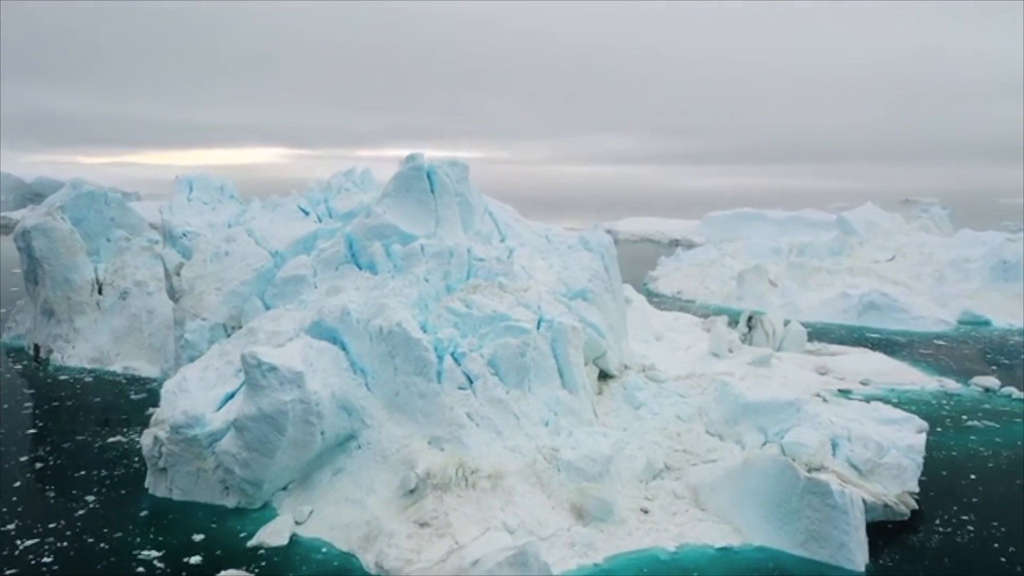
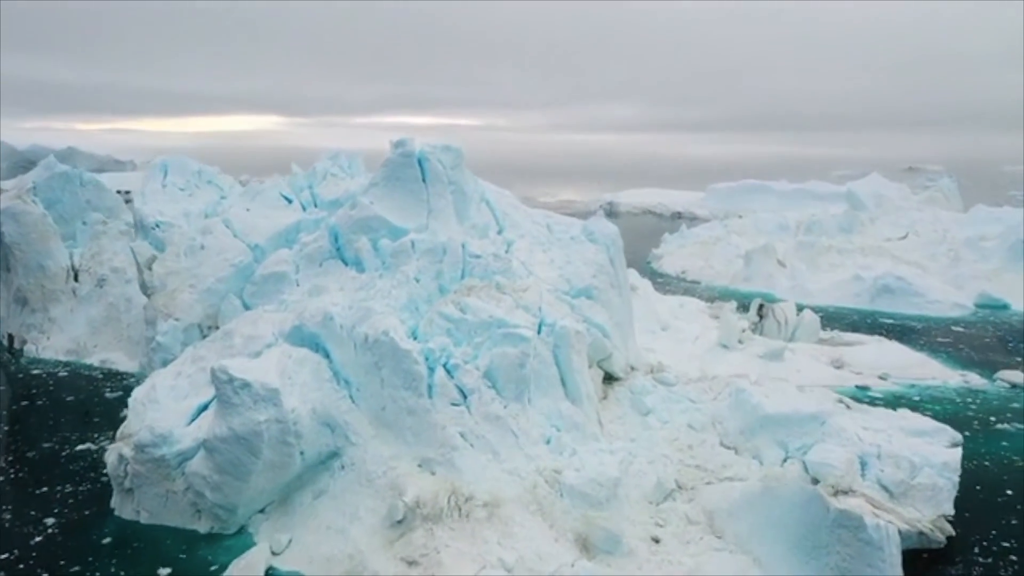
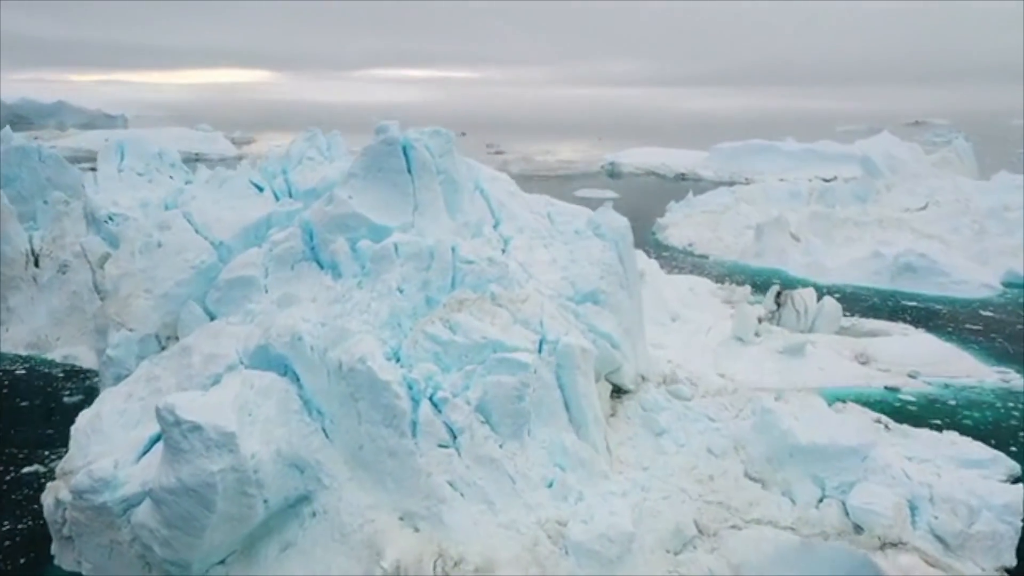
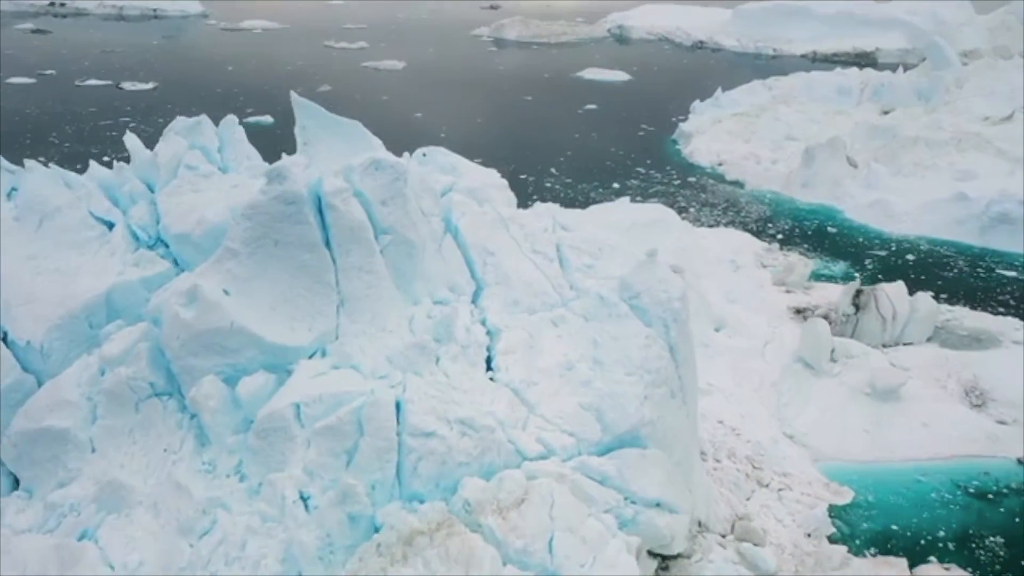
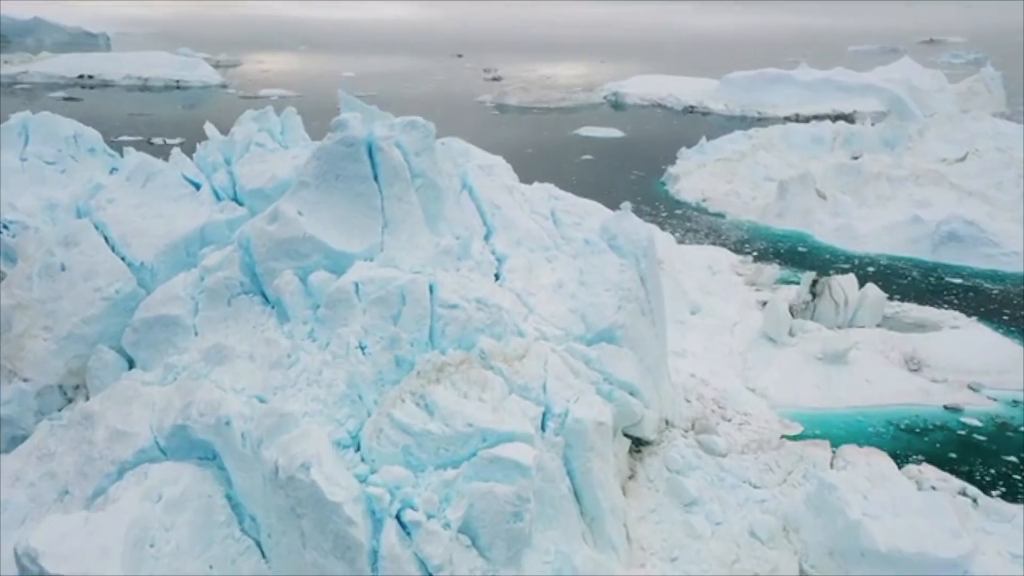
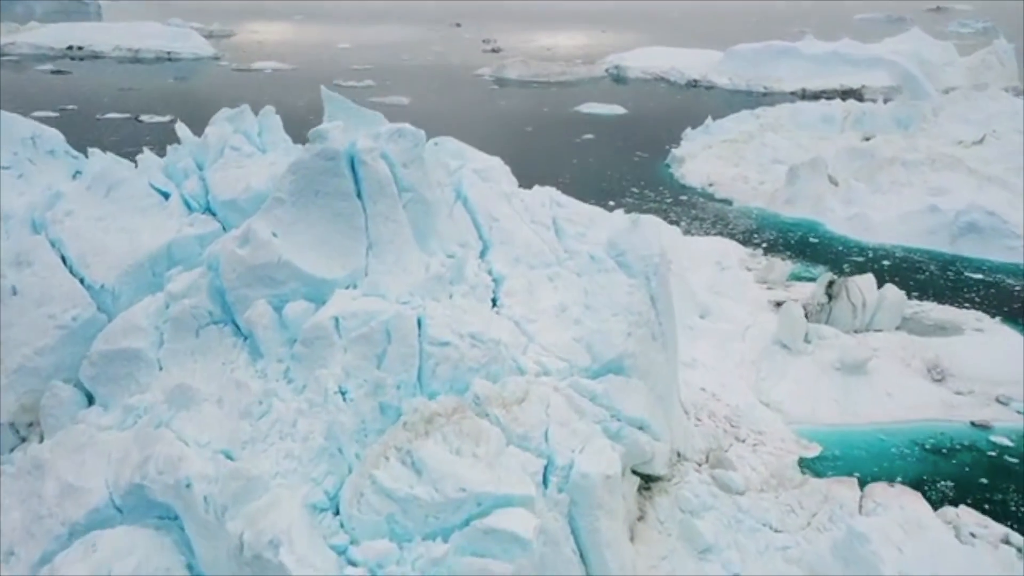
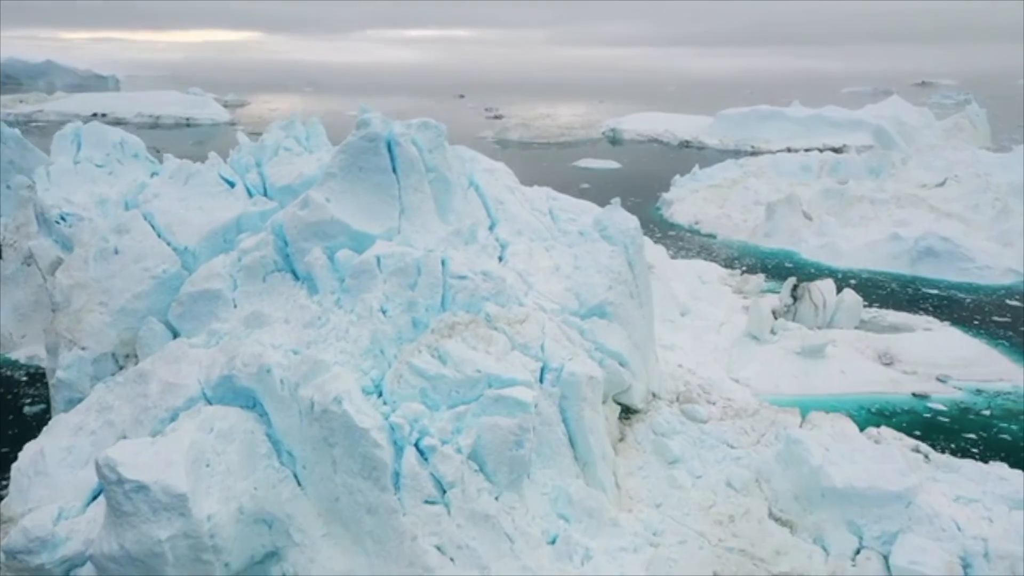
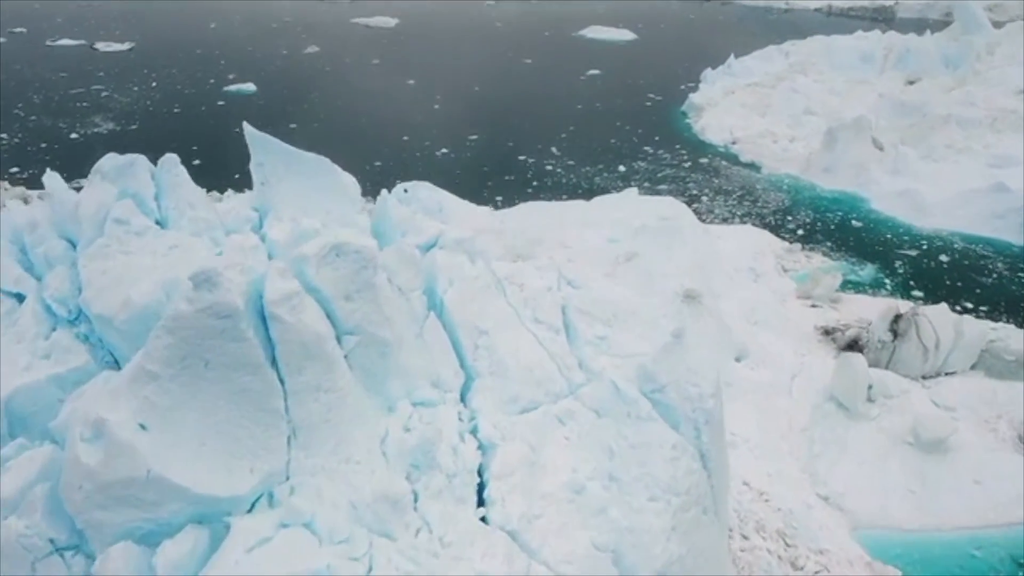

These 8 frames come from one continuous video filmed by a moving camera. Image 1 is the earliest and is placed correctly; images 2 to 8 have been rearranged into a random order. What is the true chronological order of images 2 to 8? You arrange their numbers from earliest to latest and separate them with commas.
2, 3, 7, 5, 6, 4, 8
